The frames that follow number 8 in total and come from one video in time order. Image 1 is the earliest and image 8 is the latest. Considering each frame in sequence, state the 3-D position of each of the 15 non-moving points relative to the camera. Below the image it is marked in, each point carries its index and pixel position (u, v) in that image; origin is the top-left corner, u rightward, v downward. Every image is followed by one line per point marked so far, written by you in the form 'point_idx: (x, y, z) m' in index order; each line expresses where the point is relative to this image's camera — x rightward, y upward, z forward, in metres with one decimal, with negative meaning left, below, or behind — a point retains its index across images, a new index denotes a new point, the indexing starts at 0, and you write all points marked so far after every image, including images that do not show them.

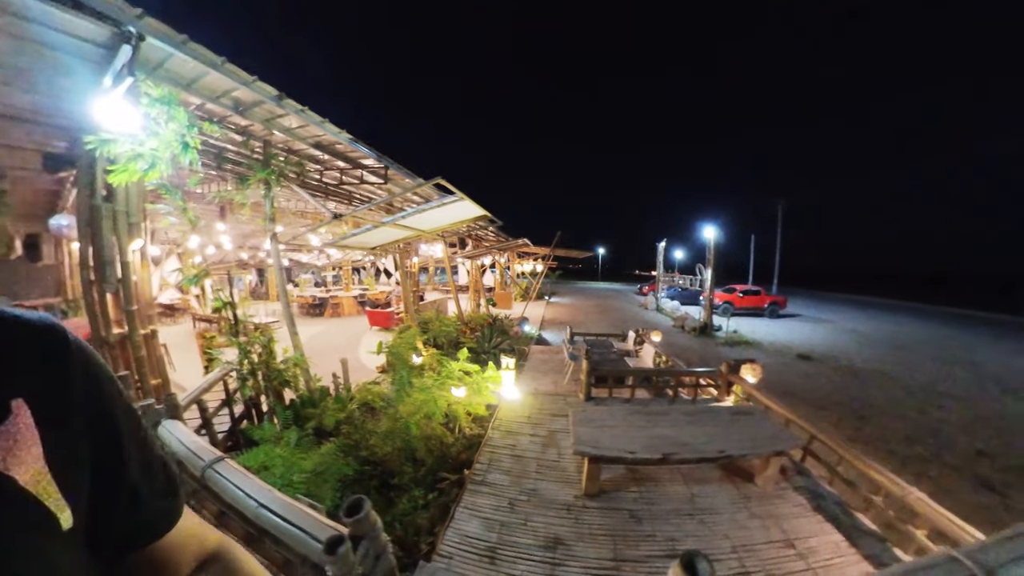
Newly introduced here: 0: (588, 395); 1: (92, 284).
0: (+1.4, -2.0, +6.1) m
1: (-4.6, 0.0, +3.5) m
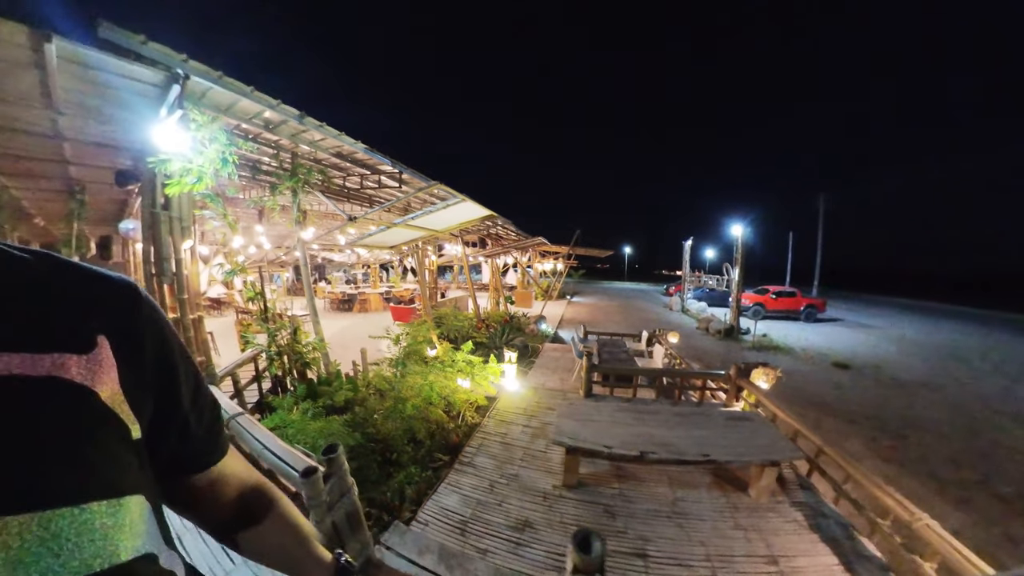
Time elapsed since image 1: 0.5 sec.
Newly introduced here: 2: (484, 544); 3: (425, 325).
0: (+1.4, -1.9, +6.1) m
1: (-4.8, +0.1, +4.3) m
2: (-0.2, -2.6, +3.6) m
3: (-2.0, -0.9, +7.6) m
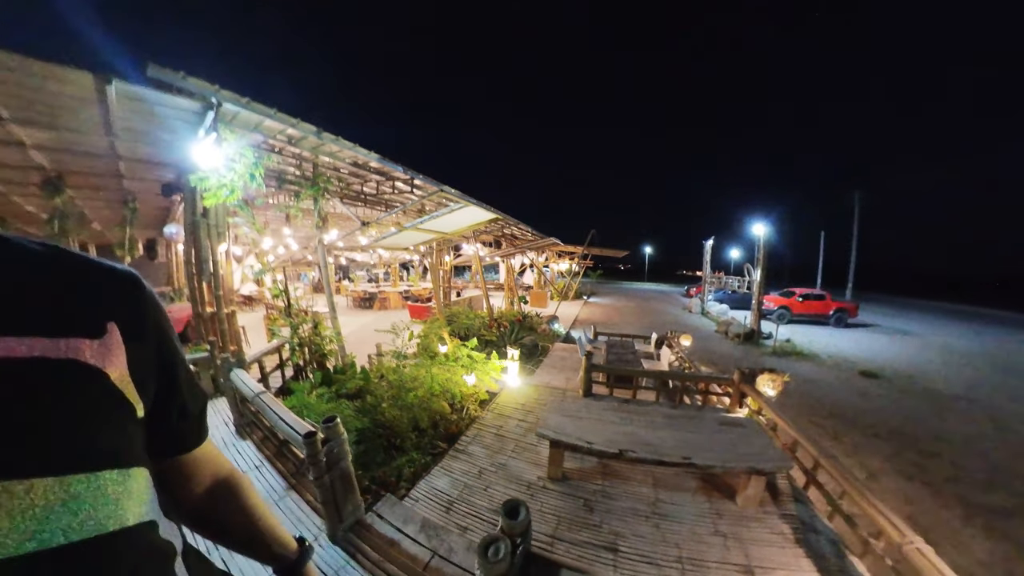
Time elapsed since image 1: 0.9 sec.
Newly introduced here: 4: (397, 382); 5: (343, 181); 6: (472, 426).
0: (+1.4, -1.9, +6.1) m
1: (-5.0, +0.2, +5.0) m
2: (-0.5, -2.6, +3.8) m
3: (-1.8, -0.9, +8.0) m
4: (-1.9, -1.5, +5.6) m
5: (-3.1, +2.0, +6.0) m
6: (-0.7, -2.3, +5.5) m
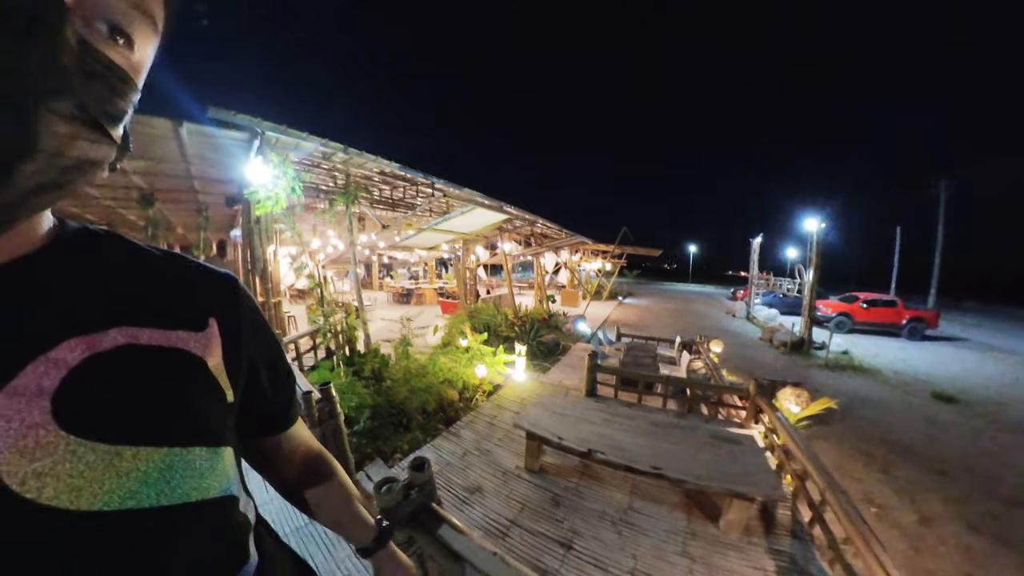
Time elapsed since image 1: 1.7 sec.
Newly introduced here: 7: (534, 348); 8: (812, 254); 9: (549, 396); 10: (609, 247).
0: (+1.4, -1.9, +6.0) m
1: (-5.0, +0.3, +6.1) m
2: (-0.9, -2.5, +4.1) m
3: (-1.3, -0.8, +8.5) m
4: (-1.9, -1.5, +6.2) m
5: (-2.9, +2.1, +6.7) m
6: (-0.8, -2.3, +5.8) m
7: (+0.6, -1.6, +8.3) m
8: (+6.4, +0.7, +6.9) m
9: (+0.6, -1.8, +5.7) m
10: (+3.4, +1.5, +11.6) m
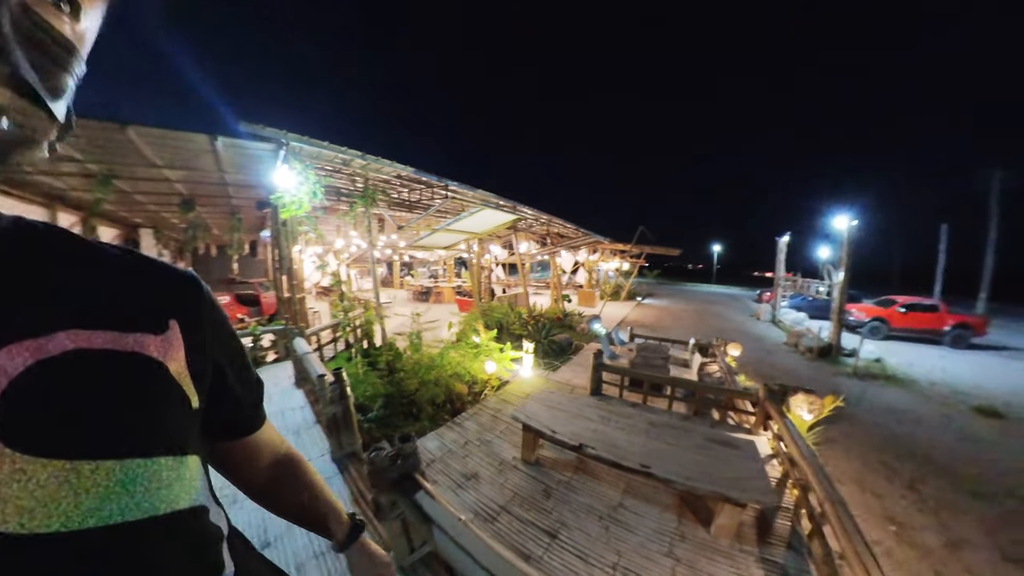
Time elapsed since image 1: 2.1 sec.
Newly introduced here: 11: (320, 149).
0: (+1.5, -1.9, +6.0) m
1: (-4.9, +0.4, +6.7) m
2: (-1.0, -2.5, +4.2) m
3: (-1.0, -0.8, +8.7) m
4: (-1.8, -1.4, +6.4) m
5: (-2.7, +2.1, +7.1) m
6: (-0.7, -2.2, +6.0) m
7: (+0.9, -1.5, +8.3) m
8: (+6.6, +0.7, +6.4) m
9: (+0.7, -1.8, +5.7) m
10: (+4.0, +1.5, +11.4) m
11: (-2.8, +2.1, +4.9) m
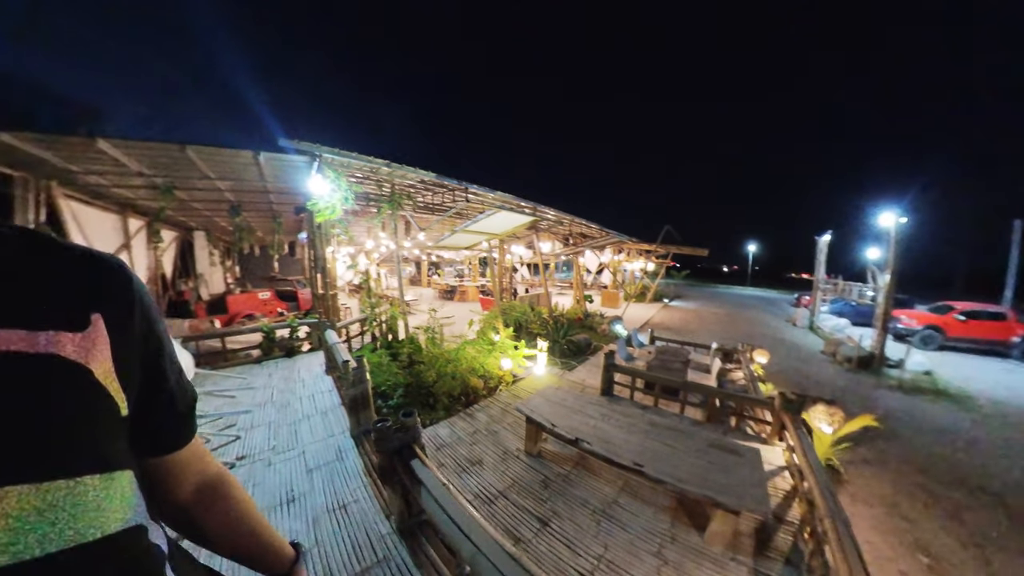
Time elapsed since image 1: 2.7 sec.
0: (+1.7, -1.9, +5.9) m
1: (-4.5, +0.5, +7.3) m
2: (-1.0, -2.4, +4.5) m
3: (-0.5, -0.7, +8.9) m
4: (-1.5, -1.4, +6.7) m
5: (-2.3, +2.2, +7.5) m
6: (-0.5, -2.2, +6.2) m
7: (+1.3, -1.5, +8.3) m
8: (+6.8, +0.6, +5.8) m
9: (+0.9, -1.8, +5.8) m
10: (+4.8, +1.4, +11.0) m
11: (-2.6, +2.1, +5.3) m
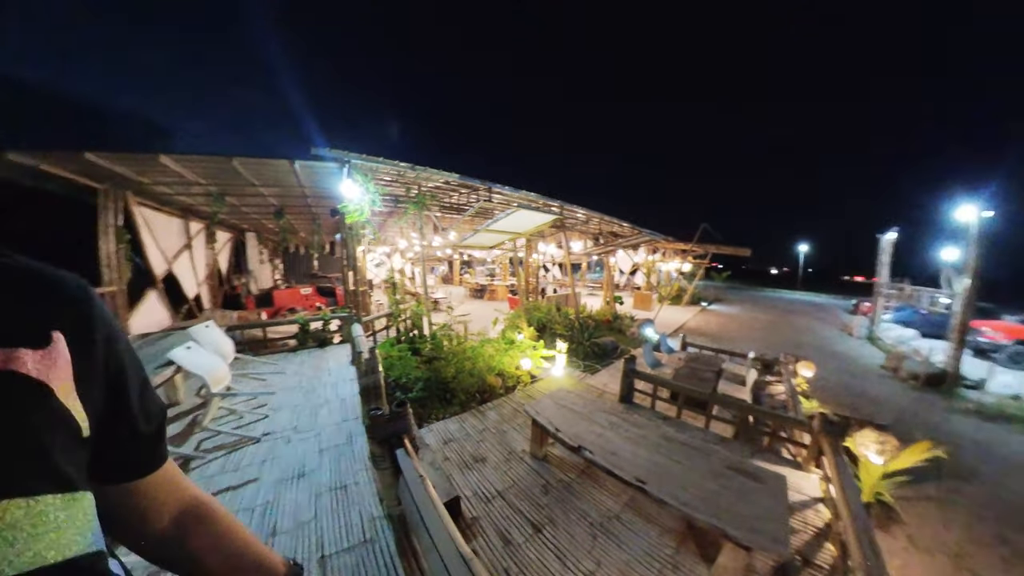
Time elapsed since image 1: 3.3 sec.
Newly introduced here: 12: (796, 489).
0: (+1.9, -1.9, +5.7) m
1: (-4.0, +0.5, +7.9) m
2: (-0.9, -2.4, +4.6) m
3: (+0.1, -0.7, +9.0) m
4: (-1.2, -1.3, +6.9) m
5: (-1.8, +2.2, +7.8) m
6: (-0.2, -2.2, +6.3) m
7: (+1.9, -1.6, +8.2) m
8: (+7.0, +0.5, +5.0) m
9: (+1.1, -1.8, +5.7) m
10: (+5.8, +1.4, +10.4) m
11: (-2.4, +2.2, +5.6) m
12: (+3.6, -2.6, +4.1) m
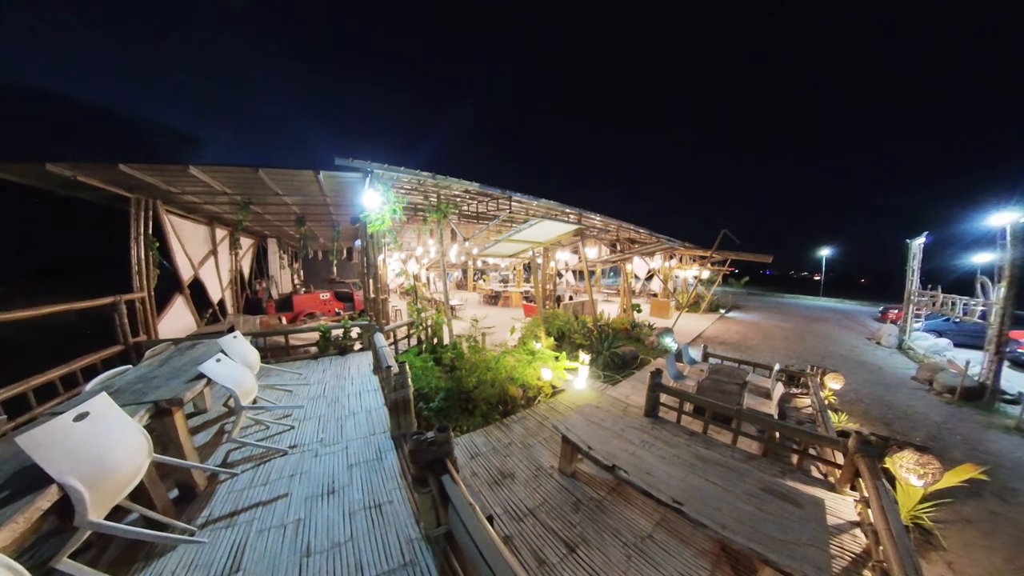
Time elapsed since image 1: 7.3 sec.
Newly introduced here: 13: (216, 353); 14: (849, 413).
0: (+2.3, -2.1, +5.6) m
1: (-3.6, +0.4, +7.9) m
2: (-0.5, -2.6, +4.6) m
3: (+0.6, -0.9, +8.9) m
4: (-0.8, -1.5, +6.9) m
5: (-1.4, +2.0, +7.8) m
6: (+0.2, -2.4, +6.2) m
7: (+2.3, -1.7, +8.1) m
8: (+7.4, +0.3, +4.8) m
9: (+1.5, -2.0, +5.6) m
10: (+6.2, +1.2, +10.3) m
11: (-2.0, +2.0, +5.6) m
12: (+4.0, -2.8, +4.0) m
13: (-4.0, -0.9, +4.4) m
14: (+6.5, -2.4, +6.2) m
